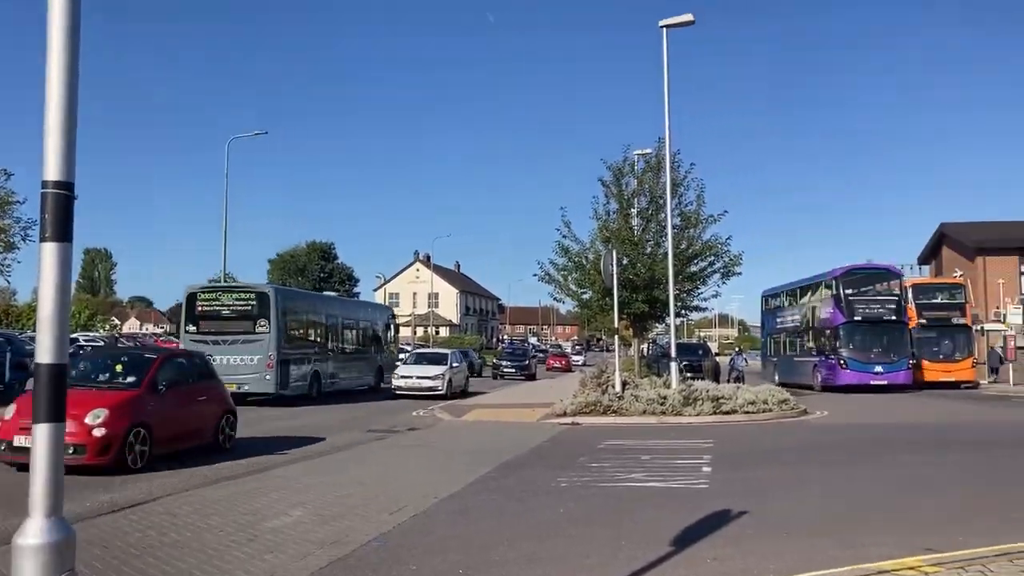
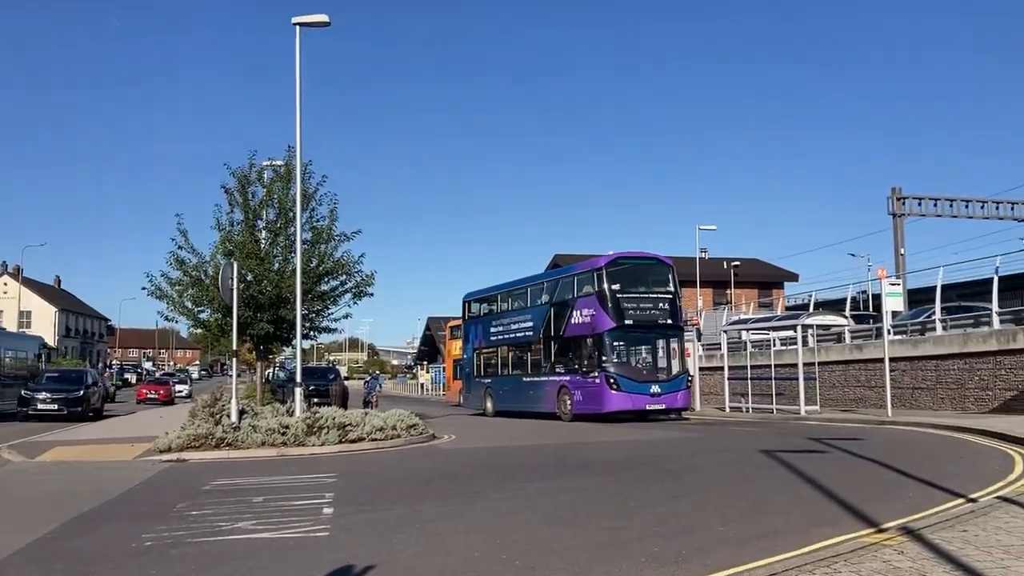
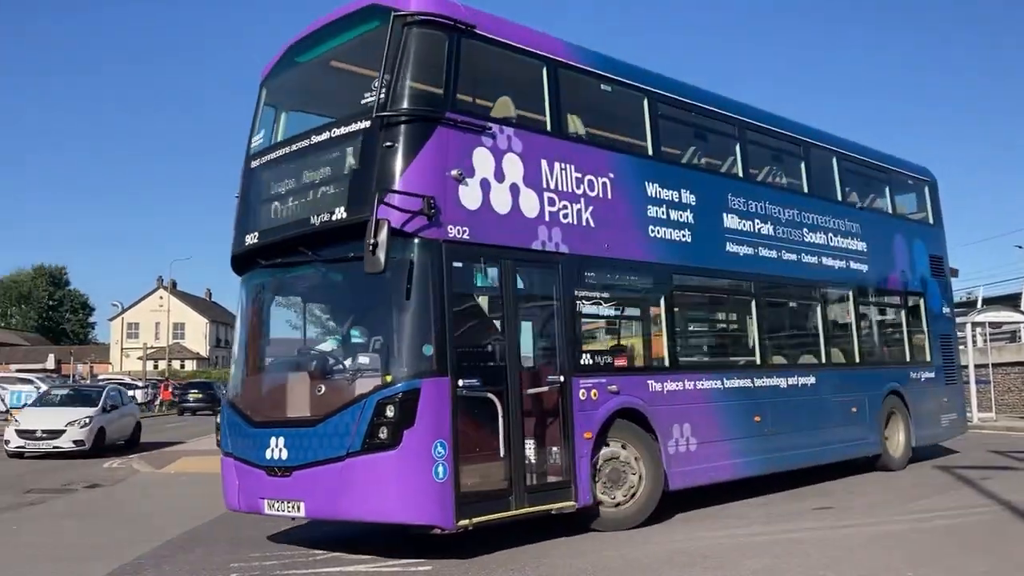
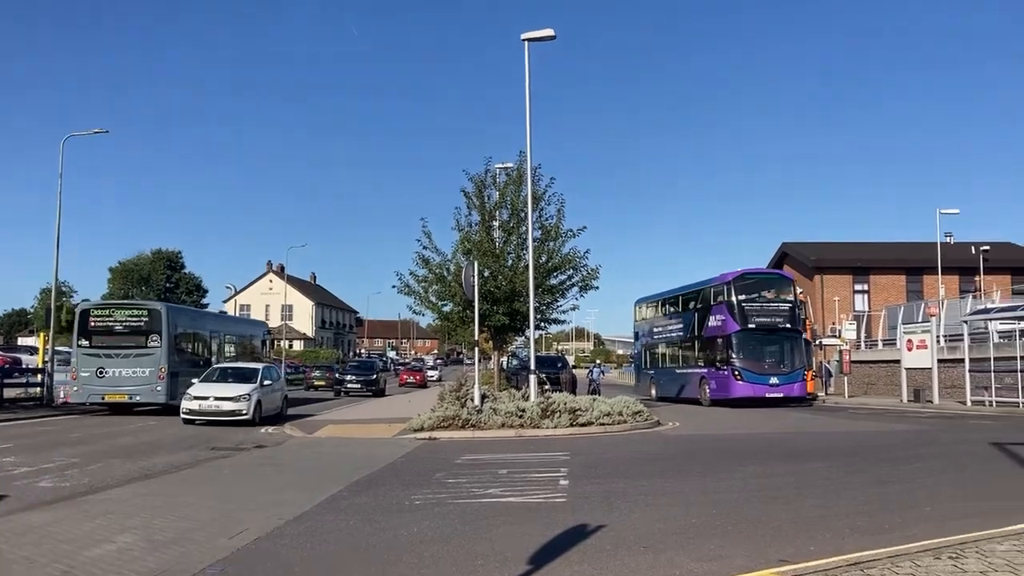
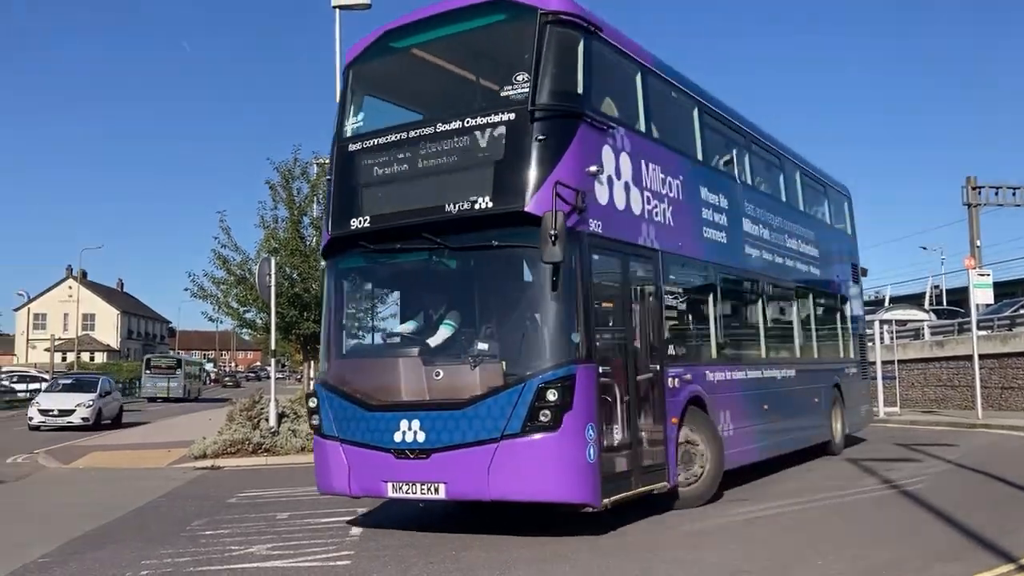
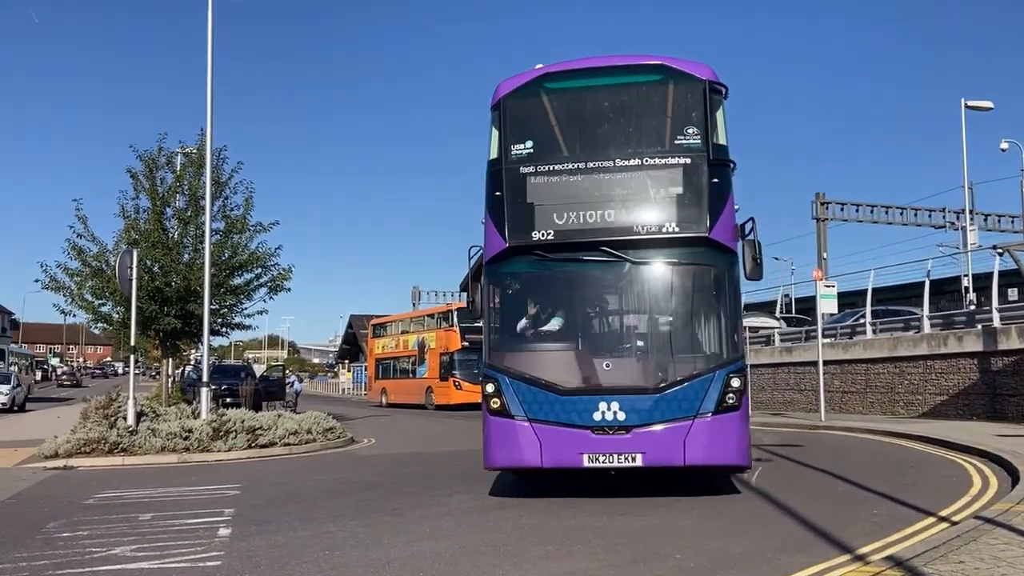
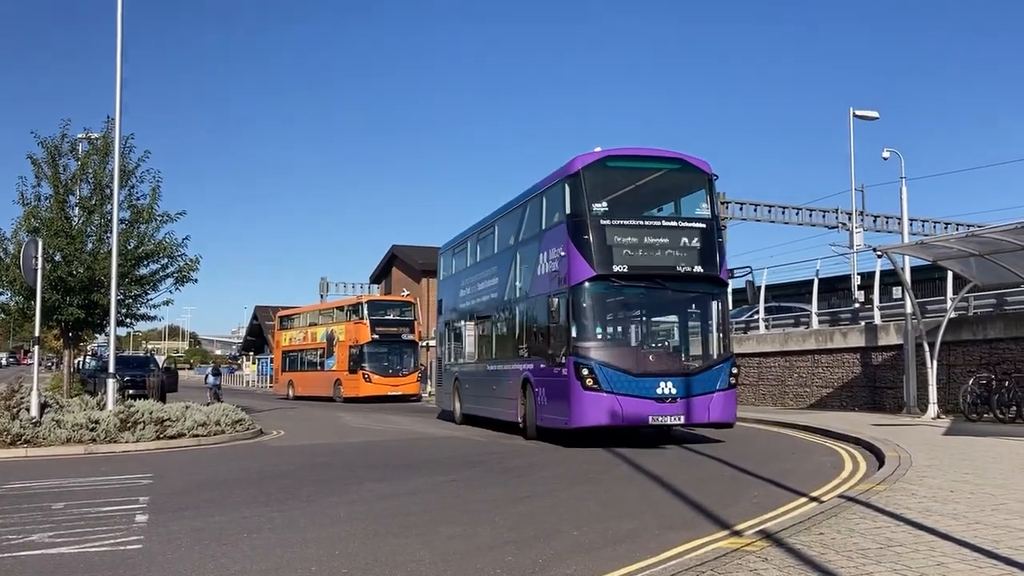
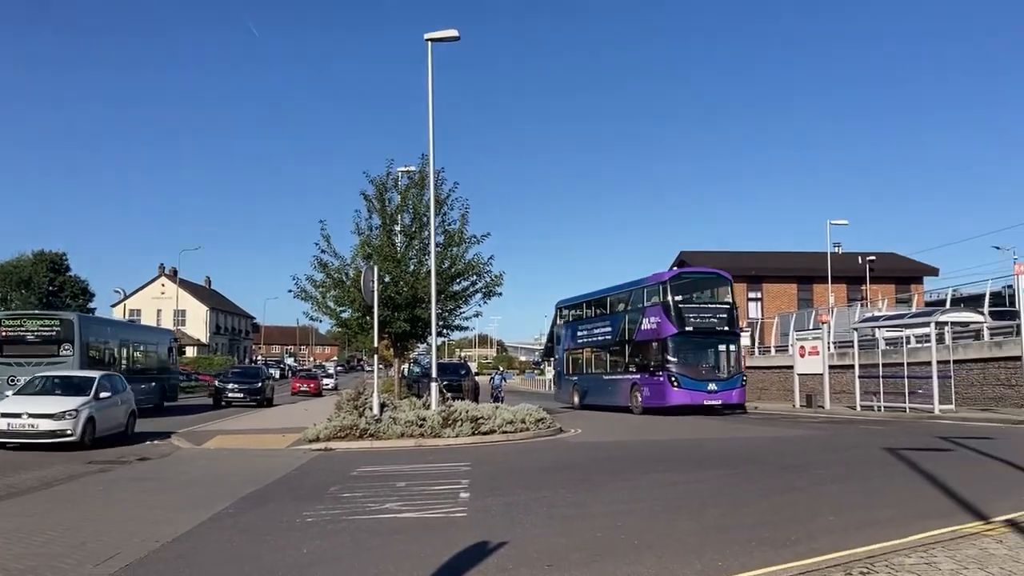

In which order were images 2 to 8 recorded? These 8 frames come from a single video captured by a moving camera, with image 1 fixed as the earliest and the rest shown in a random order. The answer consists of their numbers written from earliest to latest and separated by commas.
4, 8, 2, 7, 6, 5, 3
